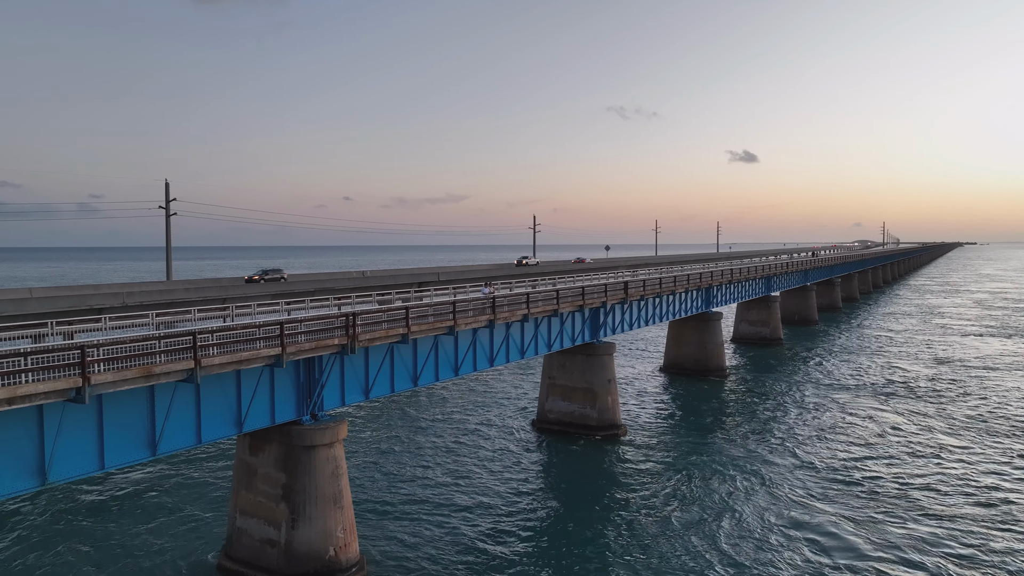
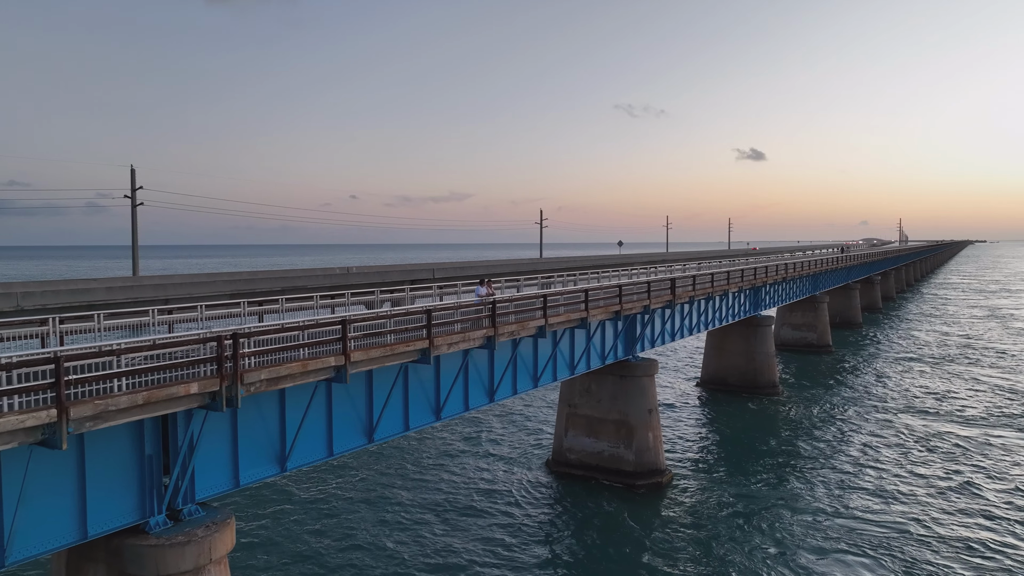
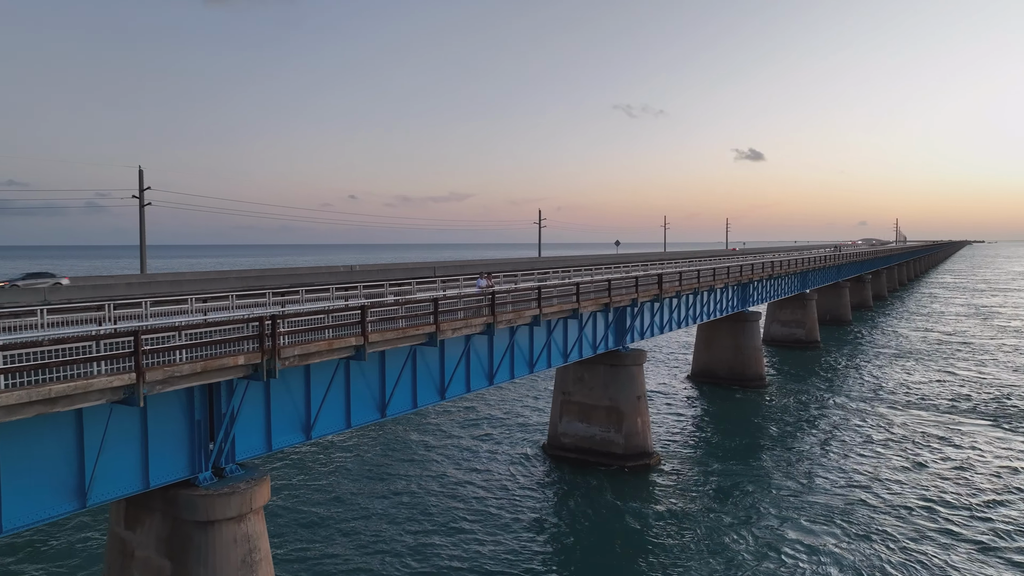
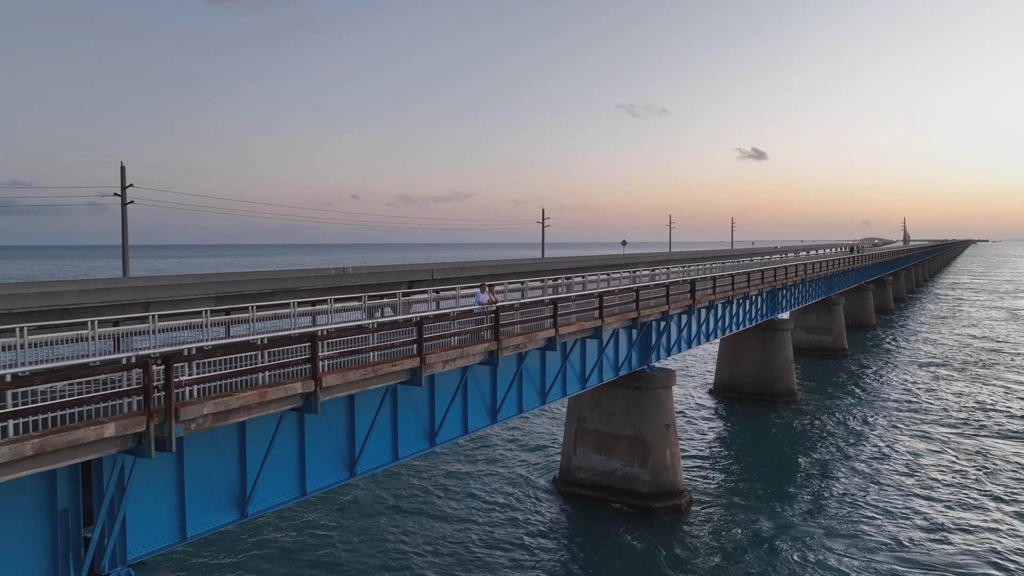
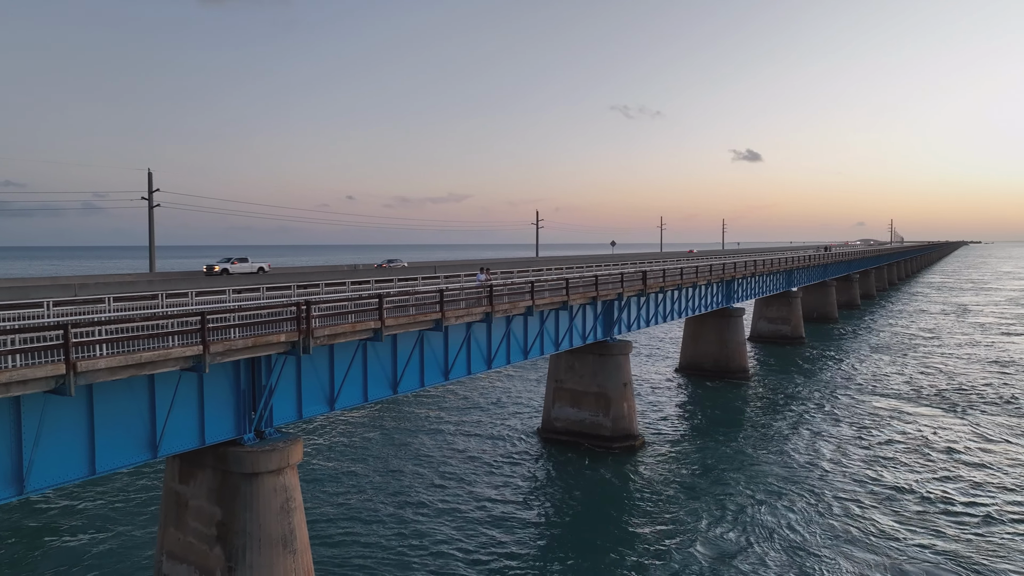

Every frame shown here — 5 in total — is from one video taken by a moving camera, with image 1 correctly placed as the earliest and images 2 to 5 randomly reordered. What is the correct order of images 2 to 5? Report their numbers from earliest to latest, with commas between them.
5, 3, 2, 4
